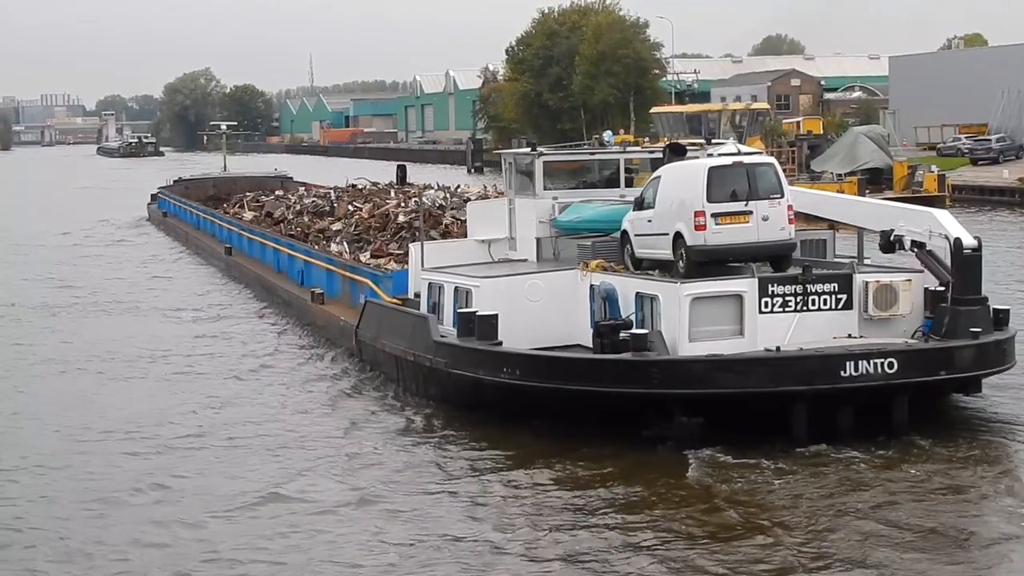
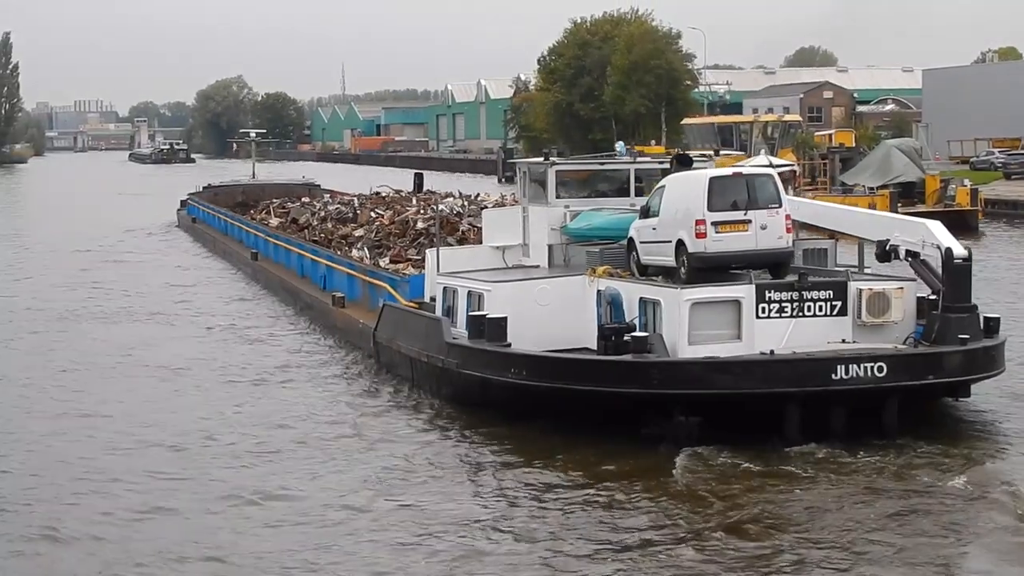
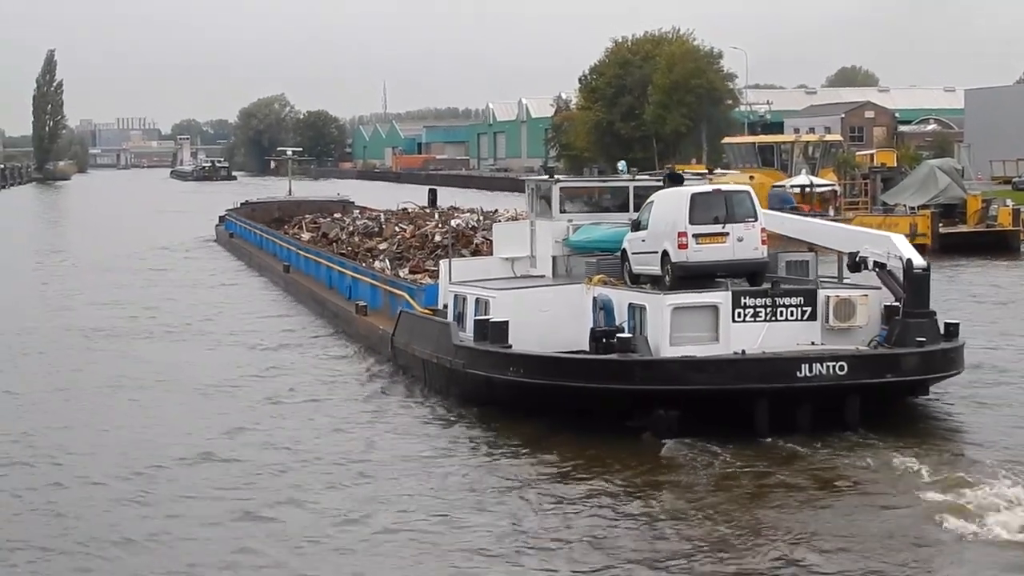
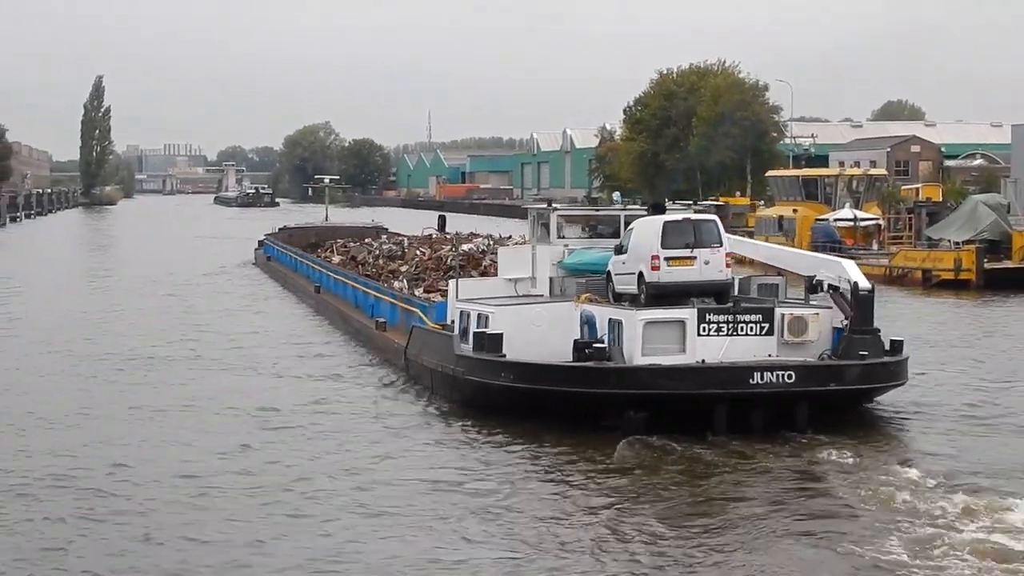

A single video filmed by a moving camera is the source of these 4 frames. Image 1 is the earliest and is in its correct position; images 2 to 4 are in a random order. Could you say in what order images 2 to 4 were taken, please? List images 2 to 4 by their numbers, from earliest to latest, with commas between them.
2, 3, 4
